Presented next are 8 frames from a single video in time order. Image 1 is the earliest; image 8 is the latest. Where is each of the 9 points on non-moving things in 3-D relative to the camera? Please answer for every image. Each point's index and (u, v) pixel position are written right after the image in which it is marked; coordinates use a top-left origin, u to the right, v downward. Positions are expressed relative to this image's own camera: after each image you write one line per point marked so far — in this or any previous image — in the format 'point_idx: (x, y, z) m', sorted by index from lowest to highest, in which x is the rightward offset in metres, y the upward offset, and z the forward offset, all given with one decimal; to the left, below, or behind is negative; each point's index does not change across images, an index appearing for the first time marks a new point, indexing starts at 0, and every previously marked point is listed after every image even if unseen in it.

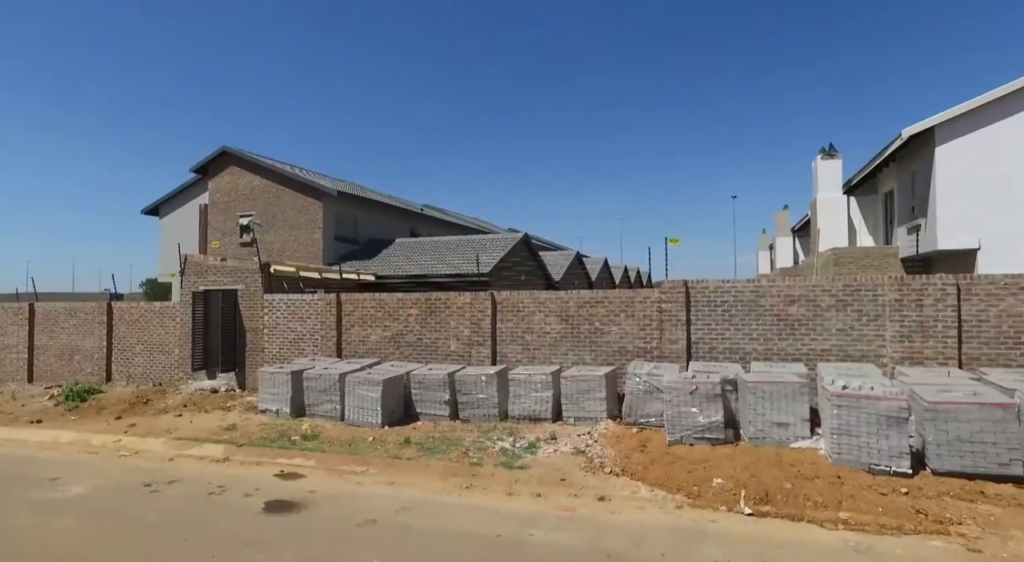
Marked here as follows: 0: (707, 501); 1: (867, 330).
0: (+2.2, -2.5, +6.6) m
1: (+5.2, -0.7, +8.3) m
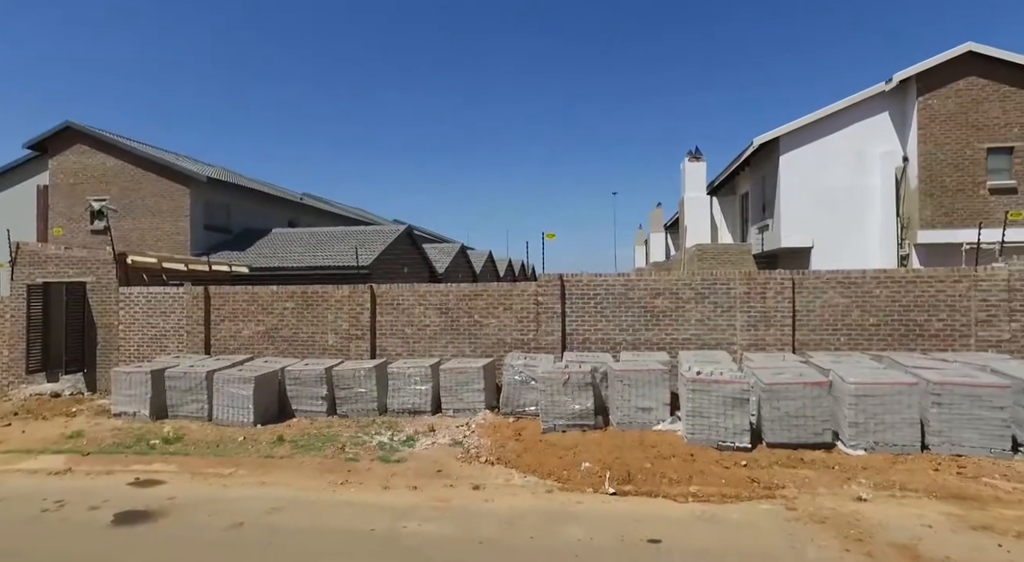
0: (+0.8, -2.5, +7.0) m
1: (+3.3, -0.6, +9.2) m
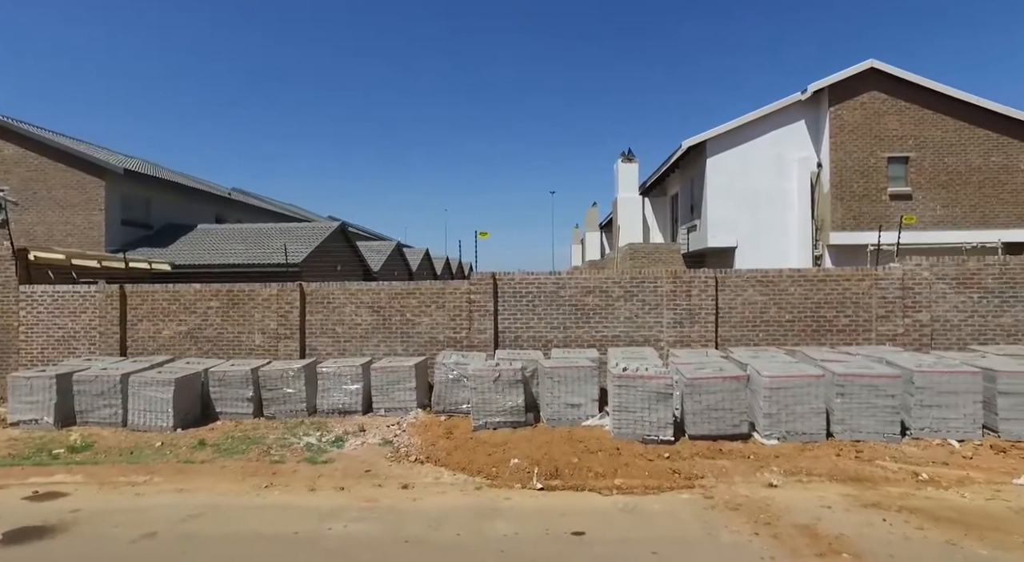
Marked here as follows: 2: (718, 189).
0: (-0.1, -2.4, +7.1) m
1: (+2.2, -0.6, +9.5) m
2: (+4.9, +2.2, +14.0) m
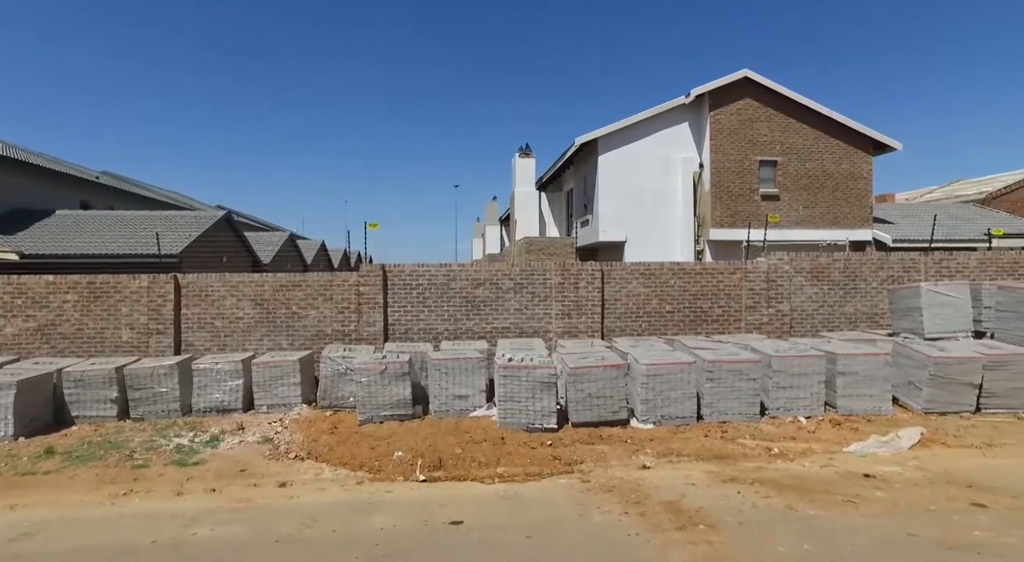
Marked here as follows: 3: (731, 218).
0: (-1.5, -2.3, +7.0) m
1: (+0.4, -0.5, +9.8) m
2: (+2.4, +2.4, +14.6) m
3: (+5.3, +1.5, +14.1) m
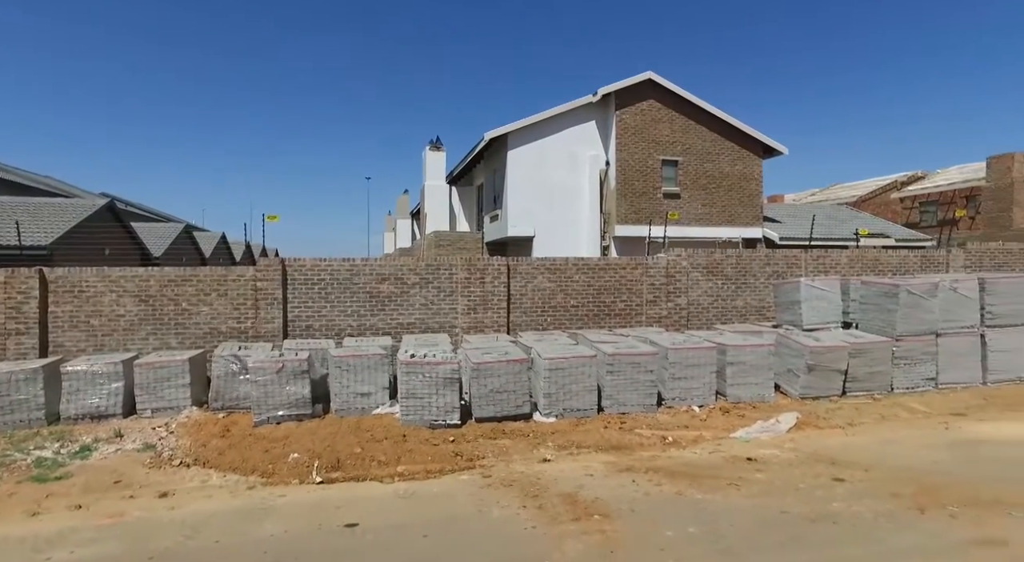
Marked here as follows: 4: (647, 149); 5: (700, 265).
0: (-2.7, -2.3, +6.7) m
1: (-1.1, -0.4, +9.7) m
2: (+0.2, +2.5, +14.7) m
3: (+3.1, +1.7, +14.6) m
4: (+3.4, +3.3, +14.6) m
5: (+3.3, +0.3, +10.2) m
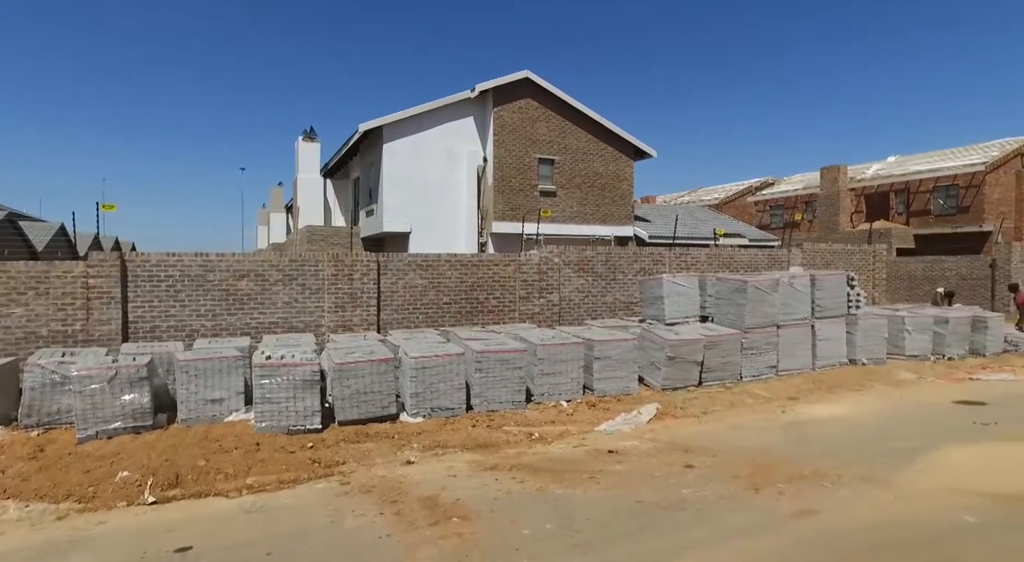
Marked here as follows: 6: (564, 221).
0: (-4.2, -2.2, +5.9) m
1: (-3.2, -0.3, +9.1) m
2: (-2.8, +2.6, +14.2) m
3: (+0.1, +1.7, +14.7) m
4: (+0.4, +3.4, +14.8) m
5: (+1.0, +0.3, +10.5) m
6: (+1.4, +1.6, +15.2) m
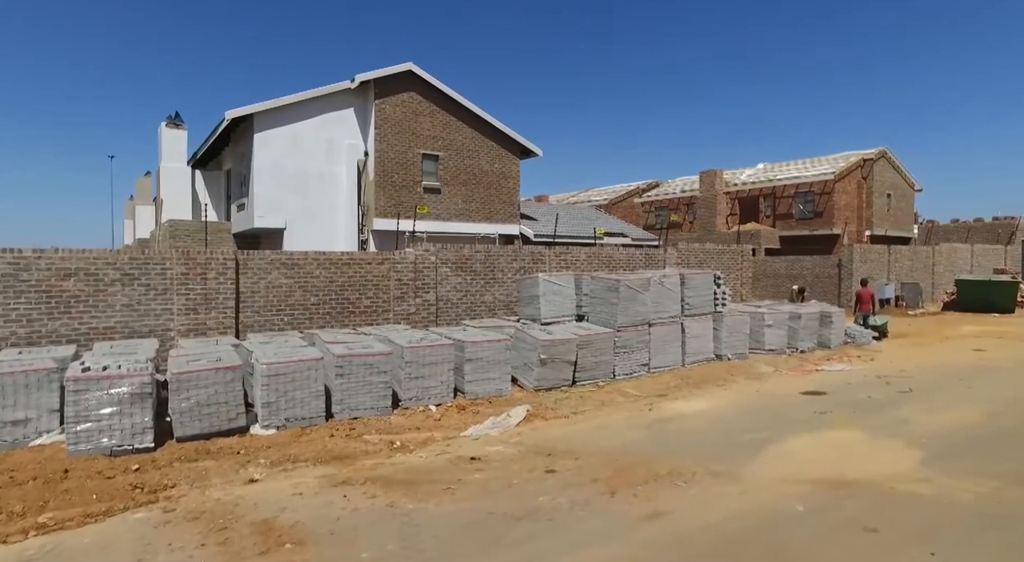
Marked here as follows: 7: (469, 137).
0: (-5.5, -2.2, +4.8) m
1: (-5.0, -0.3, +8.2) m
2: (-5.5, +2.6, +13.3) m
3: (-2.7, +1.8, +14.2) m
4: (-2.4, +3.4, +14.3) m
5: (-1.1, +0.3, +10.2) m
6: (-1.5, +1.6, +14.9) m
7: (-1.0, +3.7, +15.1) m
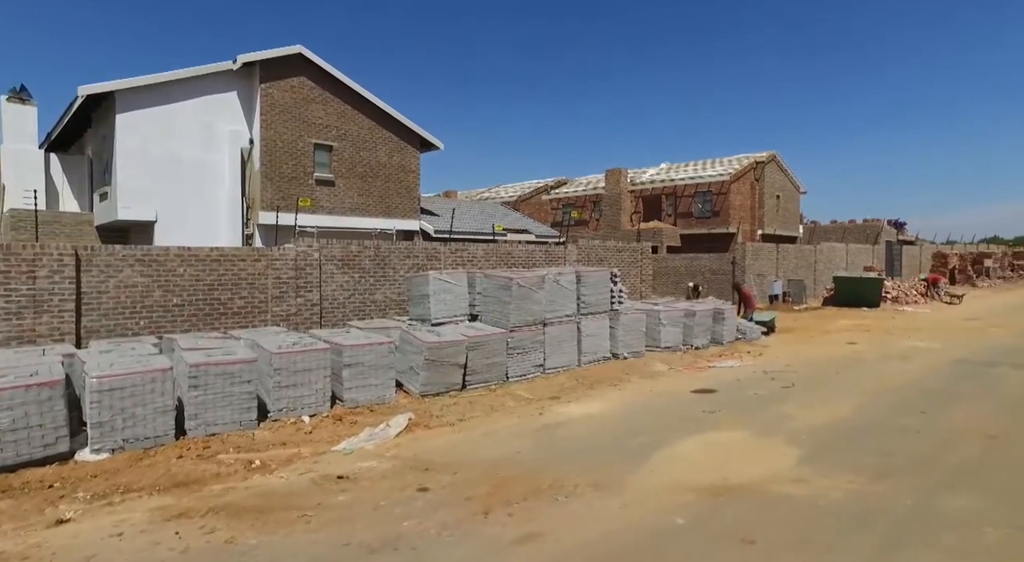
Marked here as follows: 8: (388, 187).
0: (-6.5, -2.2, +3.6) m
1: (-6.4, -0.3, +6.9) m
2: (-7.6, +2.7, +11.9) m
3: (-4.9, +1.8, +13.2) m
4: (-4.7, +3.5, +13.4) m
5: (-2.8, +0.4, +9.4) m
6: (-3.9, +1.6, +14.1) m
7: (-3.5, +3.8, +14.3) m
8: (-3.0, +2.4, +14.8) m
